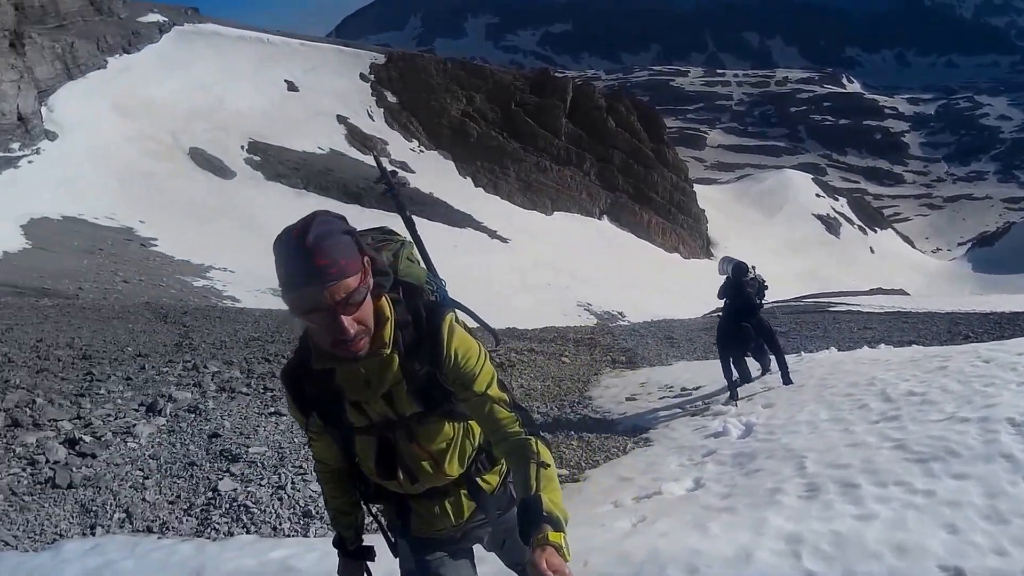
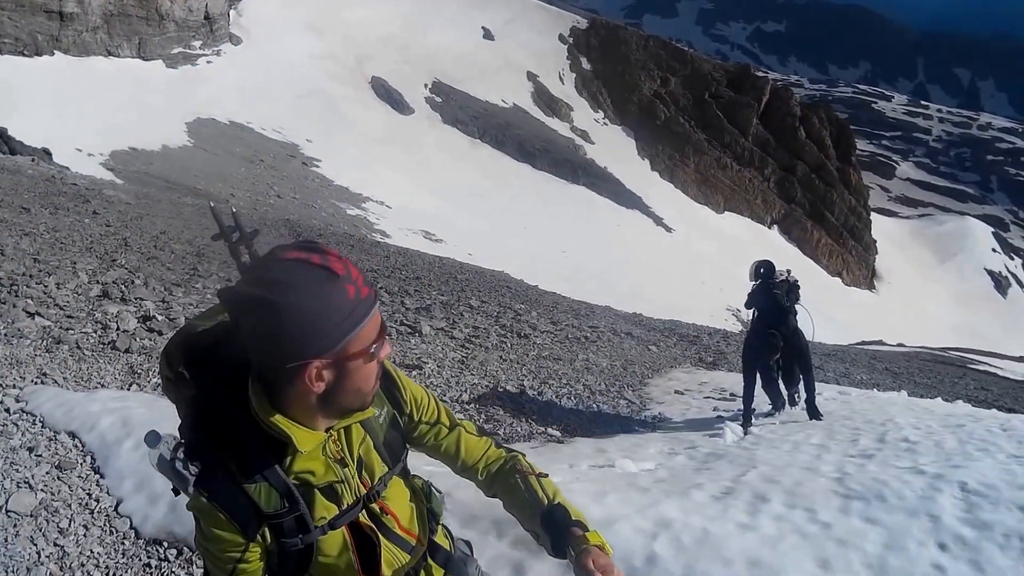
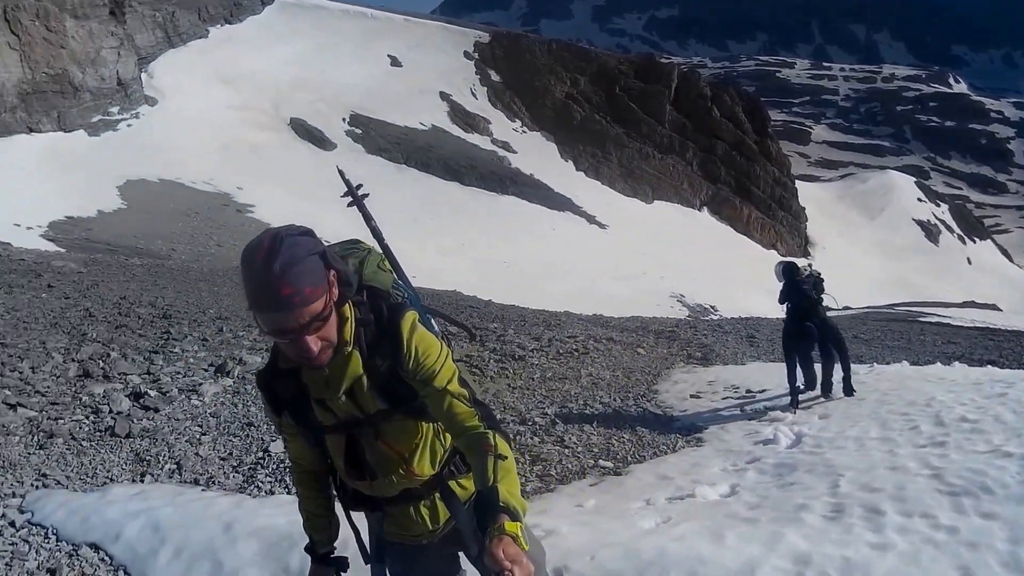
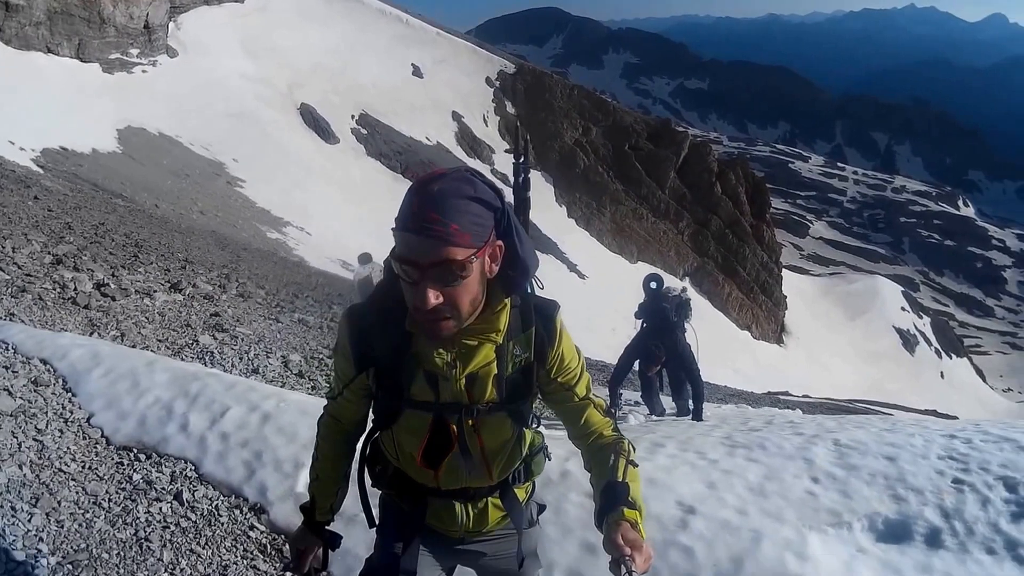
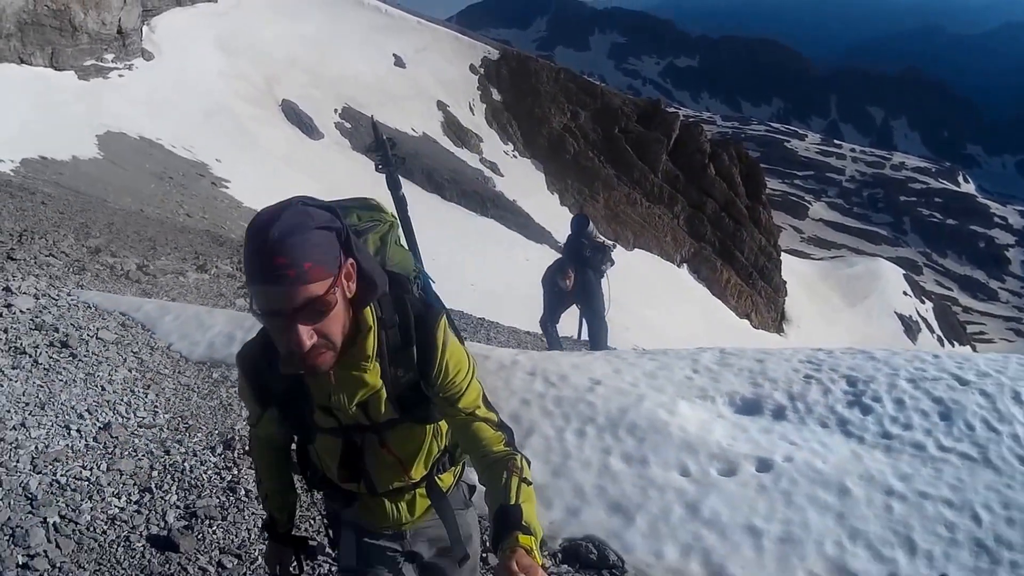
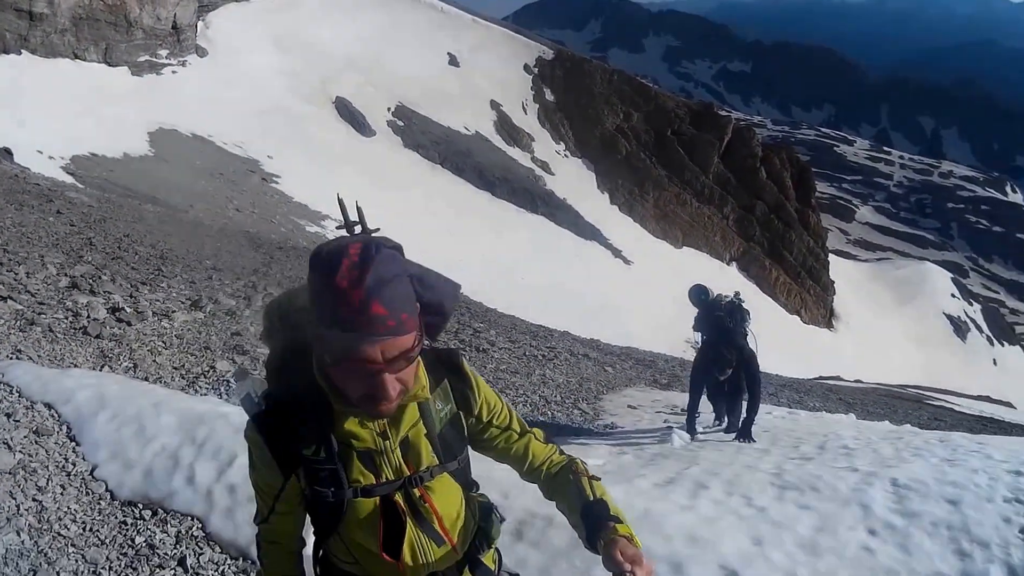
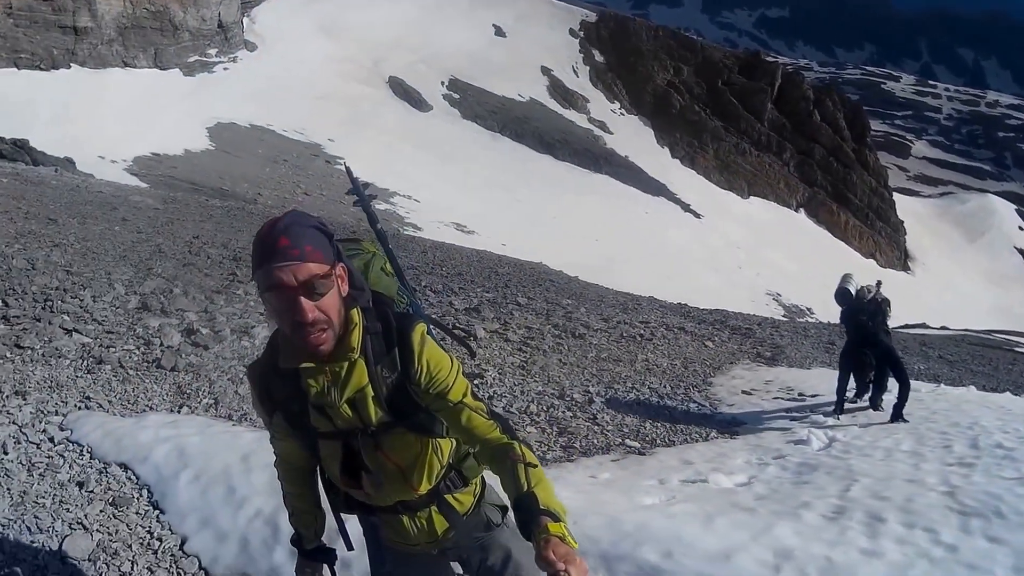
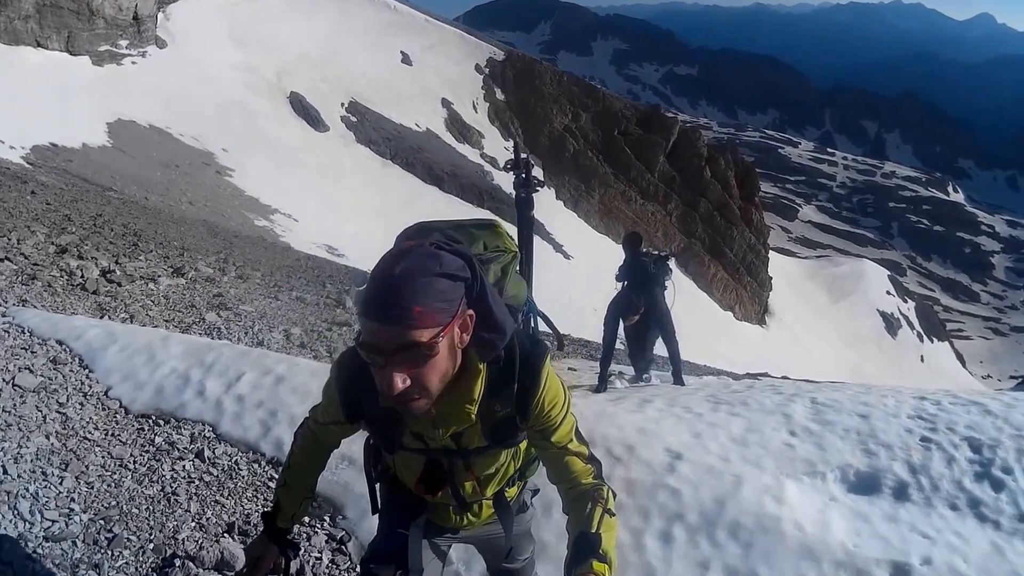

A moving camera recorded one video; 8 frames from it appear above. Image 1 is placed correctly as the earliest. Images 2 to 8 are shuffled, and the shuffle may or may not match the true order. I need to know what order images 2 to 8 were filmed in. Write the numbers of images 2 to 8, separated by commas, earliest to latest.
3, 7, 2, 6, 4, 8, 5
